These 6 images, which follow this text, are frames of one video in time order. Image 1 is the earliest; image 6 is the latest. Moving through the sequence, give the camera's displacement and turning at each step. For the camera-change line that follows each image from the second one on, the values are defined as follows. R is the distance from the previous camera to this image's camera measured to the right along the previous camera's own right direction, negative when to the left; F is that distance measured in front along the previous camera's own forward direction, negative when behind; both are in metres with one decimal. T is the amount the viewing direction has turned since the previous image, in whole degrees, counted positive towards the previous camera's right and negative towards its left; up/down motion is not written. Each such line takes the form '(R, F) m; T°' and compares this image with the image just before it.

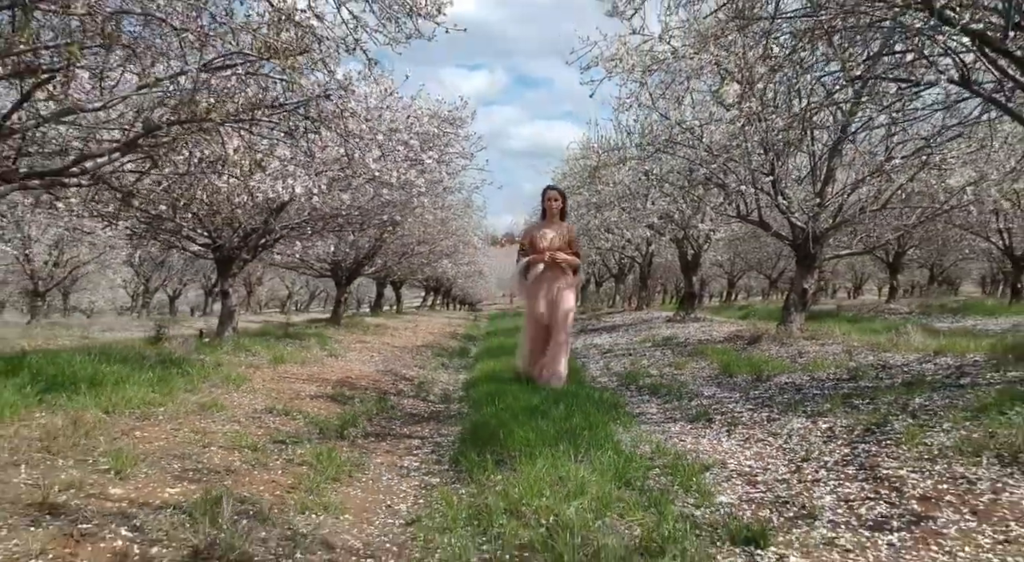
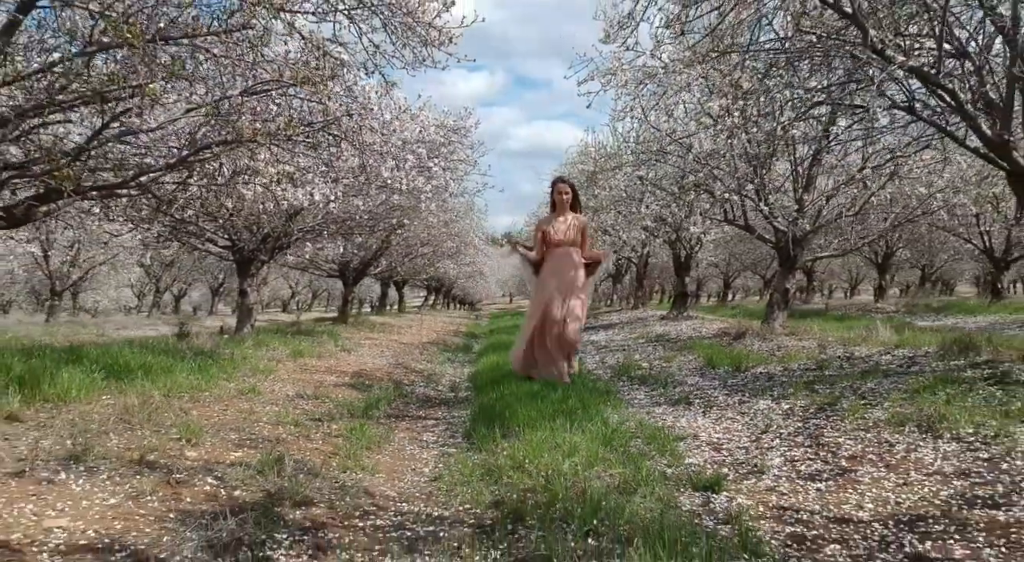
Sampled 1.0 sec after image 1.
(0.0, -1.2) m; 0°
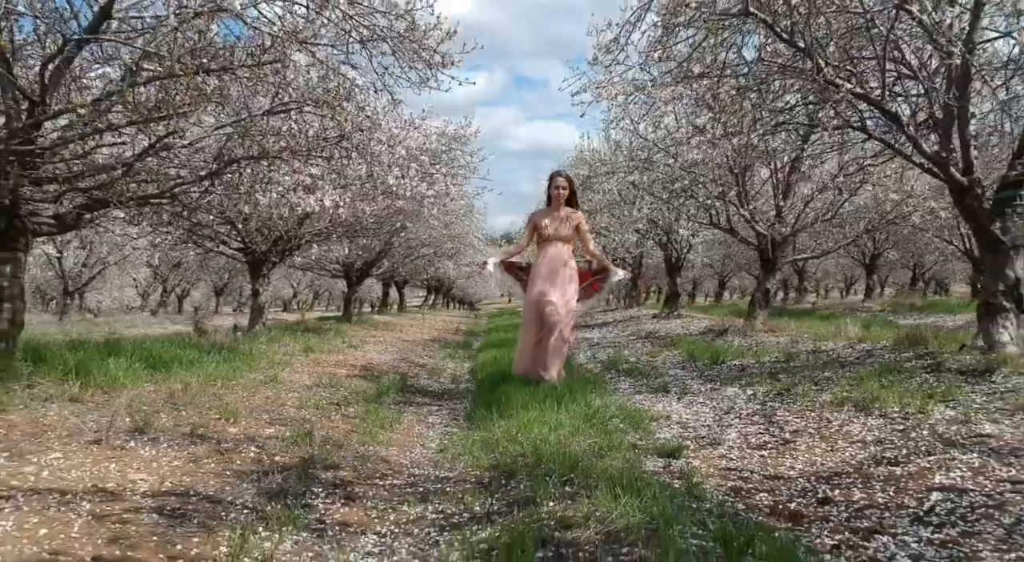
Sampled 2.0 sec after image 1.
(0.0, -1.2) m; 0°
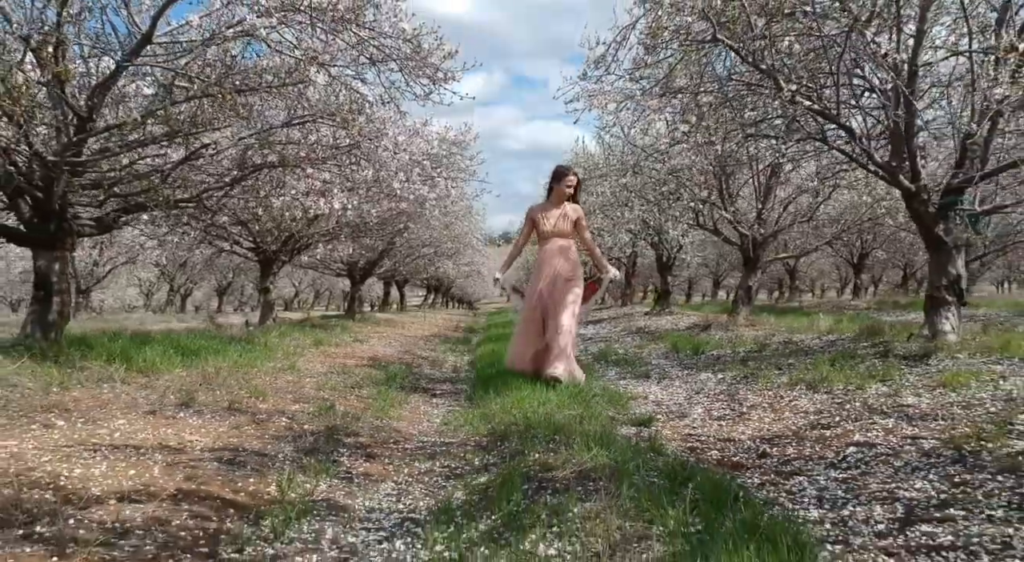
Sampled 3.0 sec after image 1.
(0.0, -1.2) m; 0°
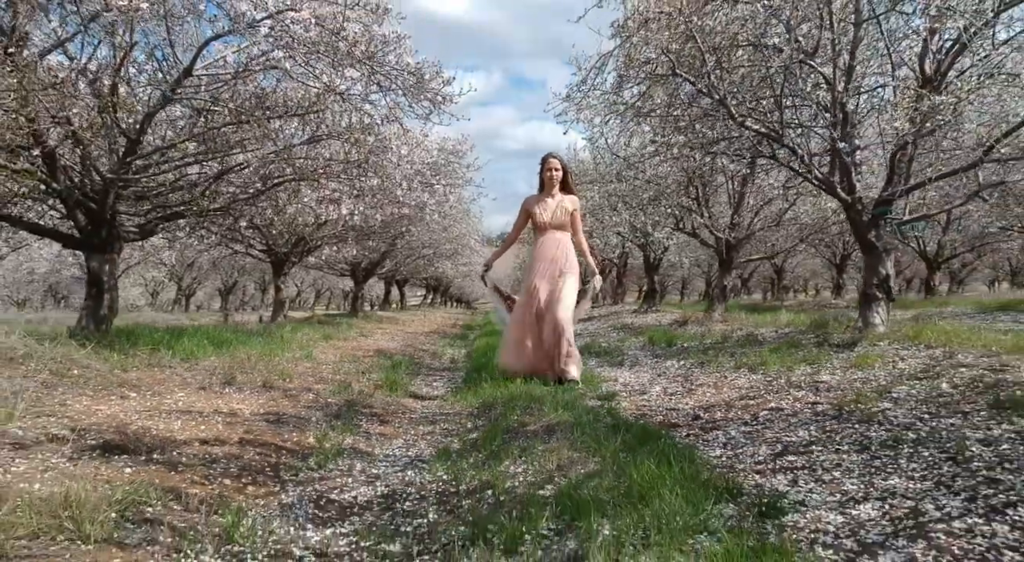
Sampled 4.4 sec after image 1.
(+0.1, -1.8) m; 0°
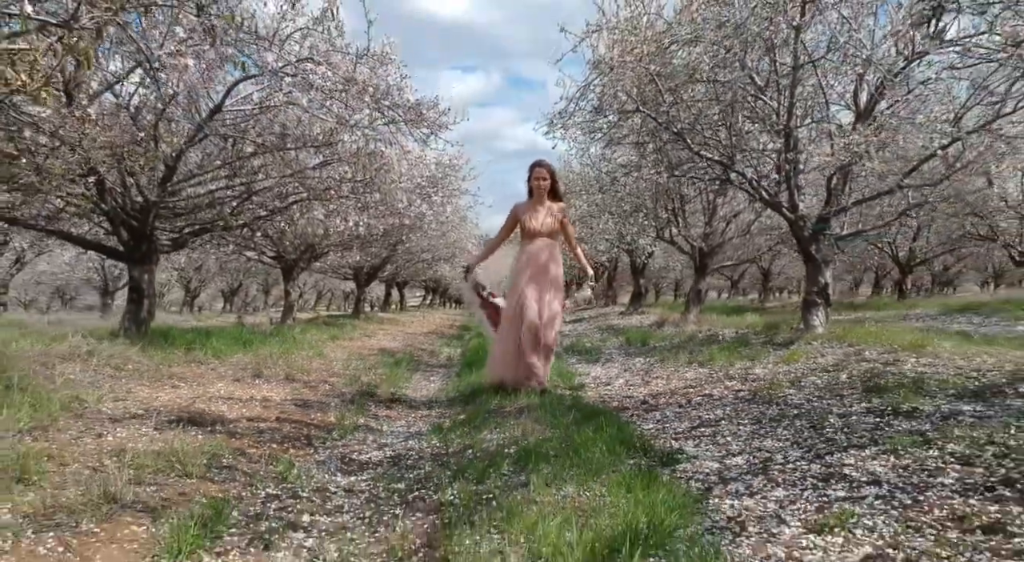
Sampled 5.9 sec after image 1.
(+0.2, -1.9) m; 0°
